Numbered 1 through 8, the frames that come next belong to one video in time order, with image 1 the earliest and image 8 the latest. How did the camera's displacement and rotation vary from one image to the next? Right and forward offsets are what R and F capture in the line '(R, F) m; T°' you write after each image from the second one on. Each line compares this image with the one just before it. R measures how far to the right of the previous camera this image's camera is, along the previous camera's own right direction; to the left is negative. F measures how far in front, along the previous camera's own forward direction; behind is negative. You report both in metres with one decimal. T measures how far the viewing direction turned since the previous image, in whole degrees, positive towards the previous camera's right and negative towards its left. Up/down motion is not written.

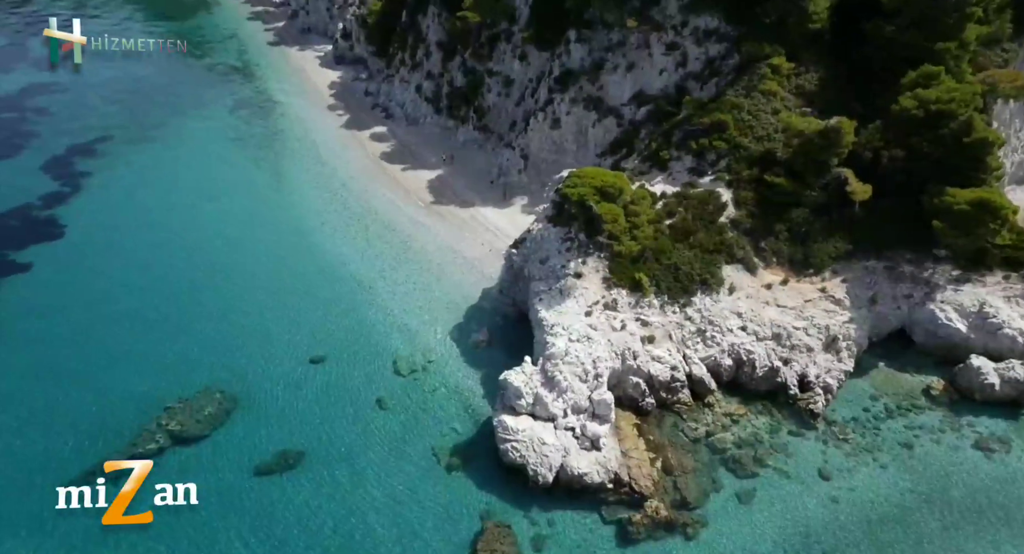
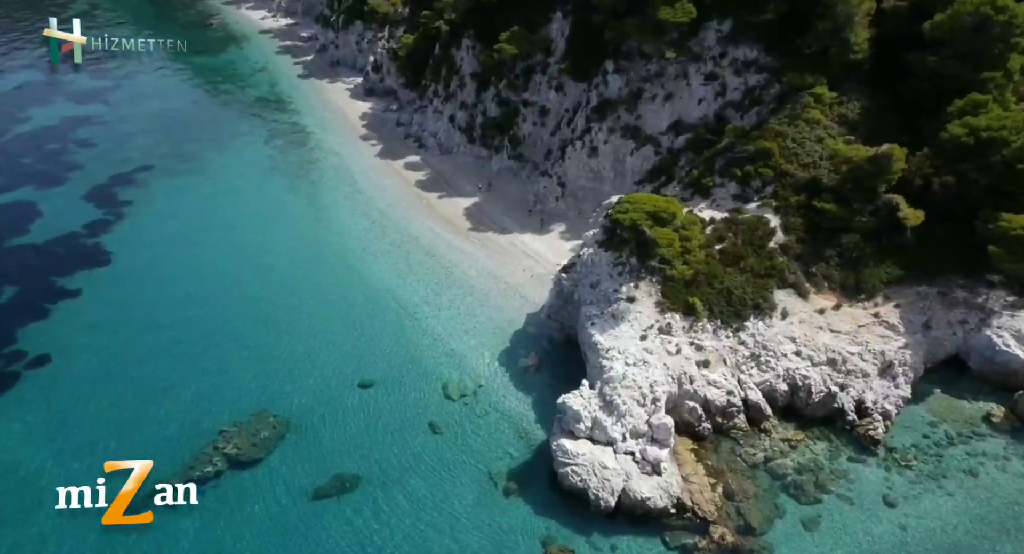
(-1.7, -0.2) m; -1°
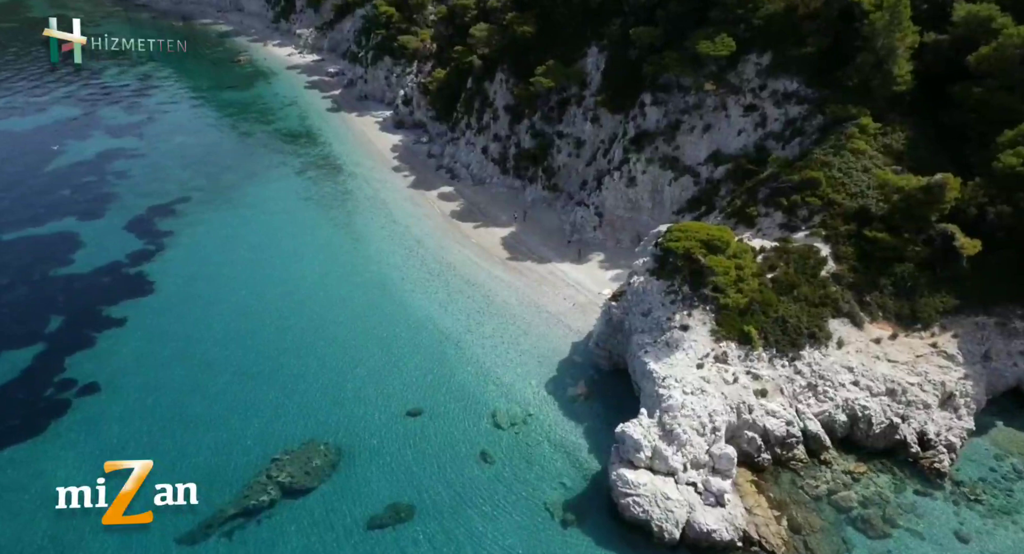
(-1.6, 0.0) m; -1°
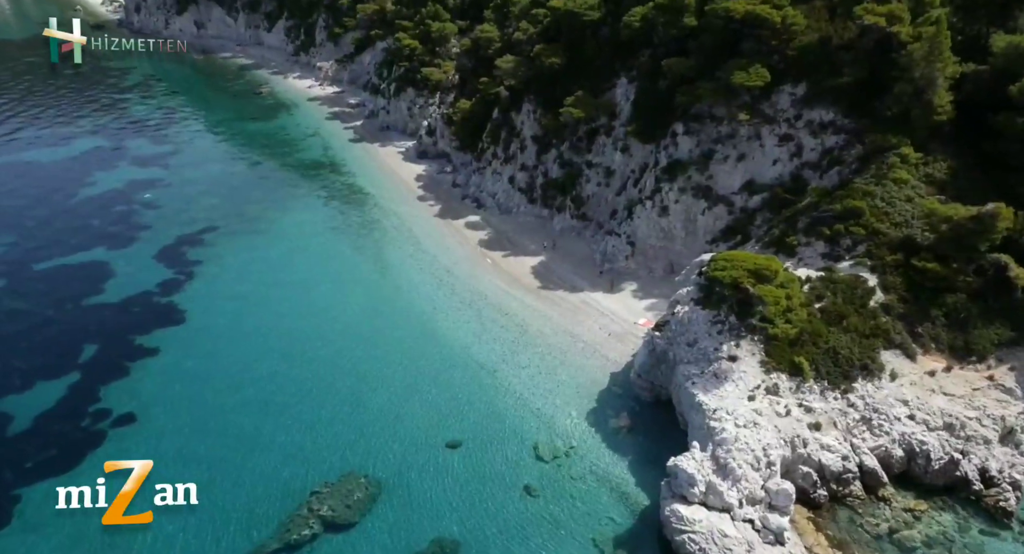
(-1.3, +0.3) m; -1°
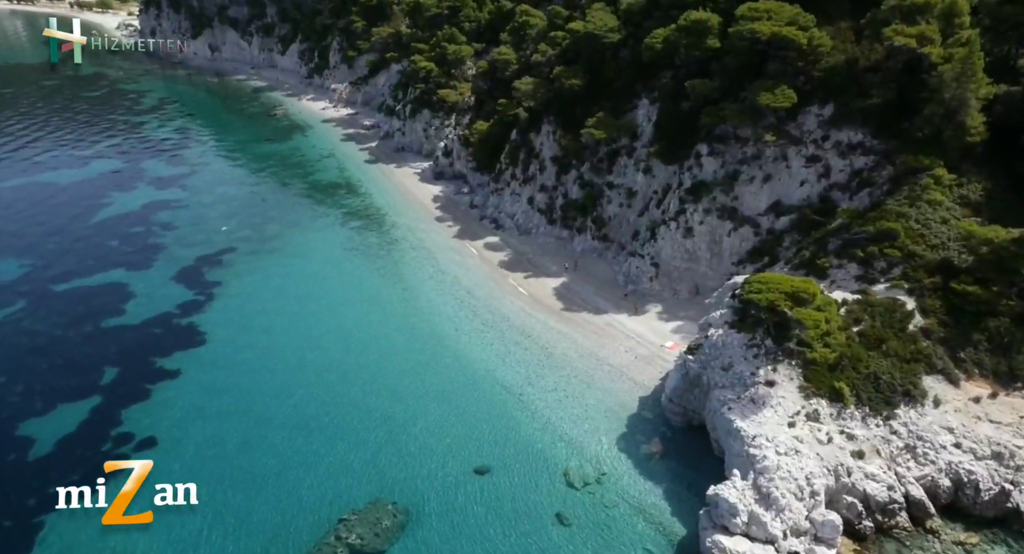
(-0.9, +0.4) m; -1°
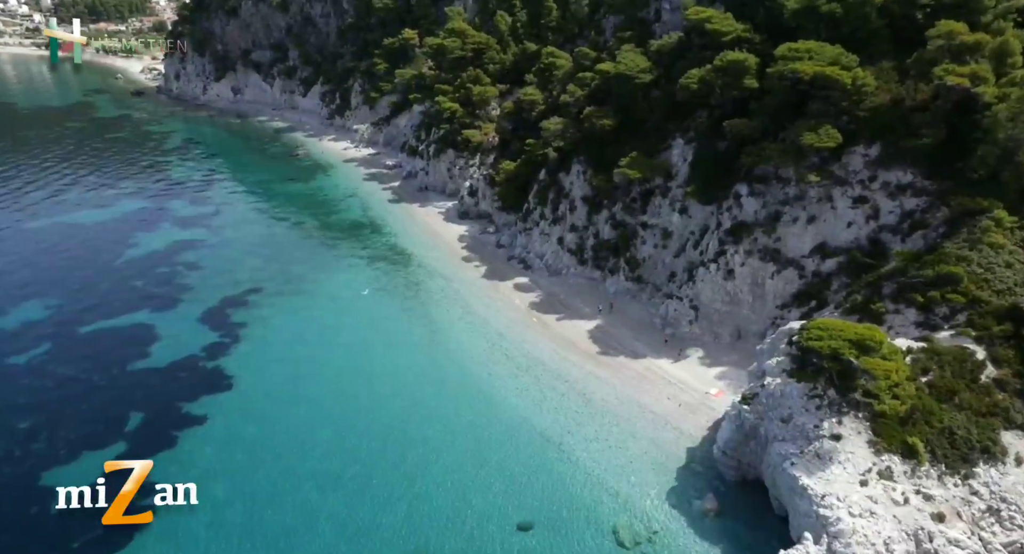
(-1.3, +0.9) m; -1°
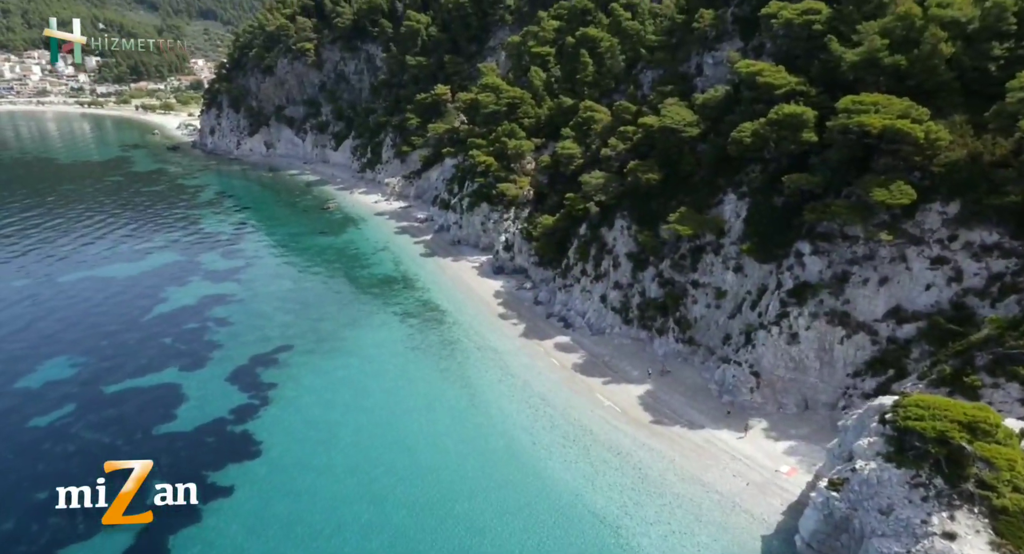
(-1.3, +1.9) m; -2°
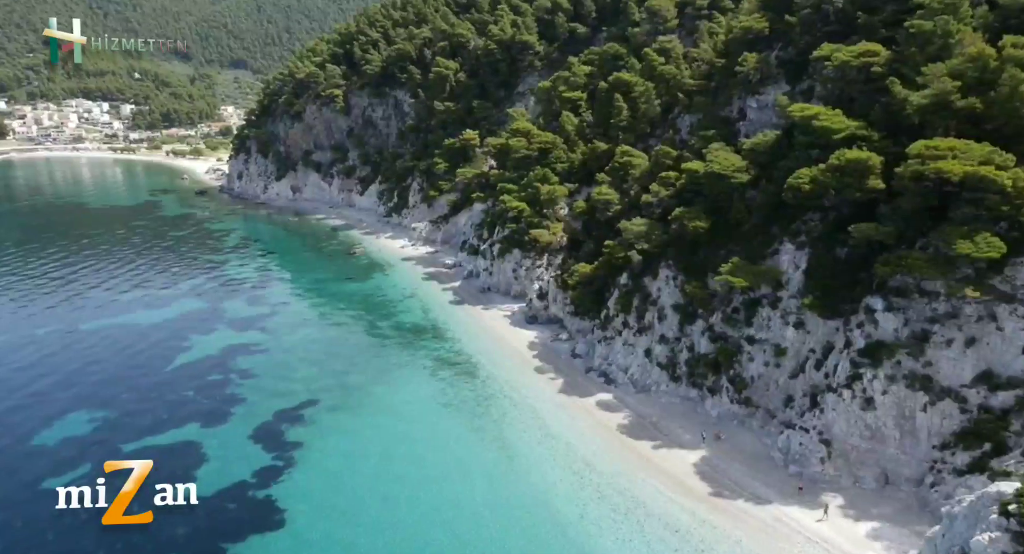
(-1.2, +2.2) m; -2°
